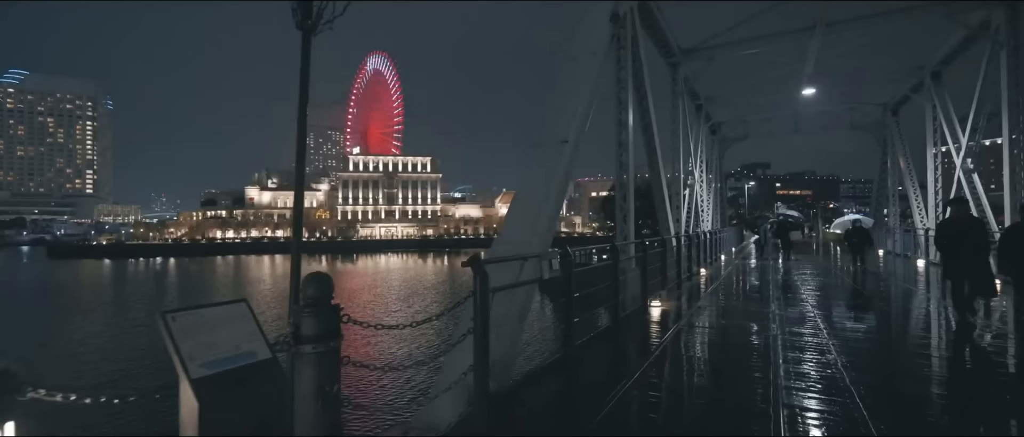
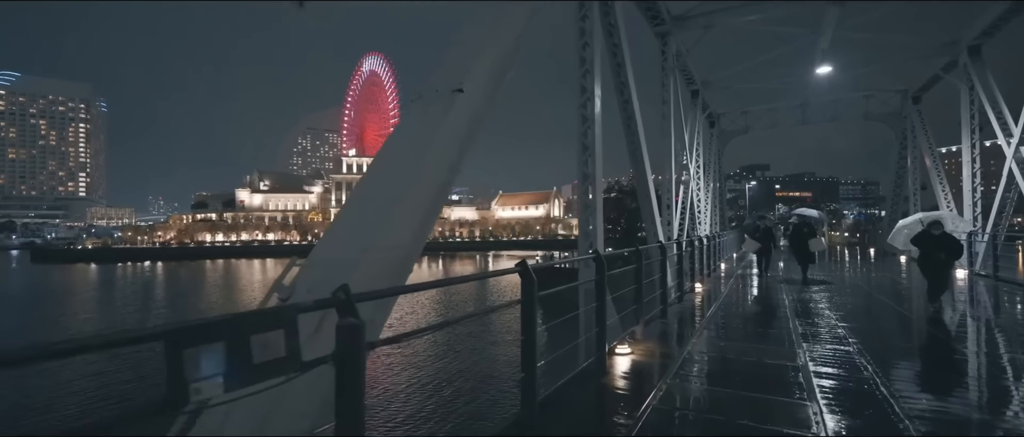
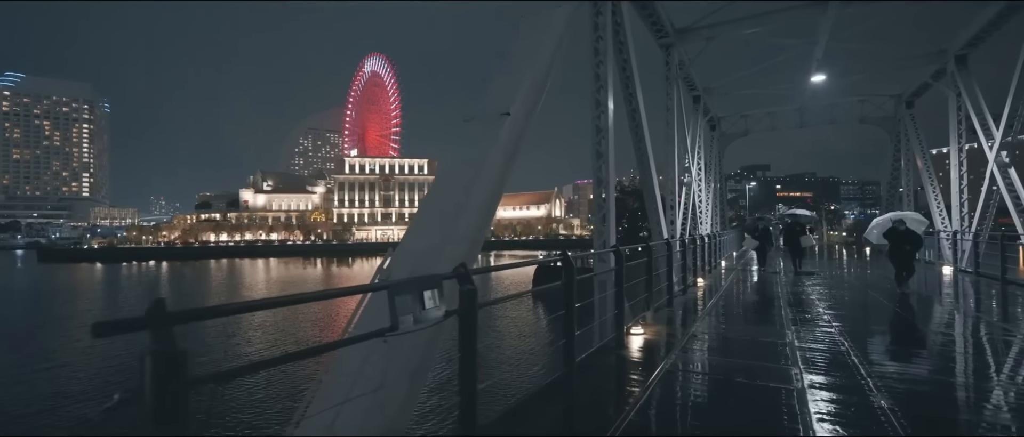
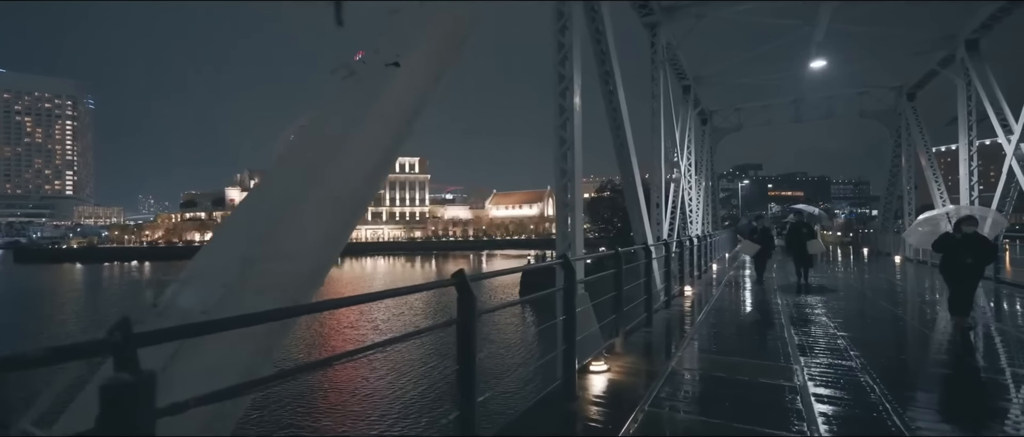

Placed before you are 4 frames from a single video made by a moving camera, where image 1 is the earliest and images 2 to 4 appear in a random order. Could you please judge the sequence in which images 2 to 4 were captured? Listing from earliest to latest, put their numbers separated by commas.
3, 2, 4
